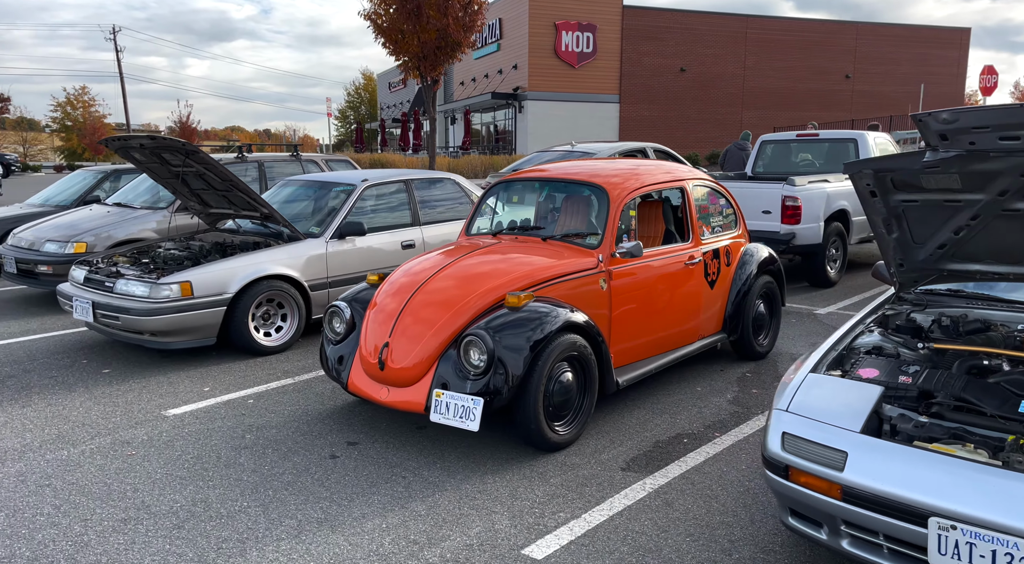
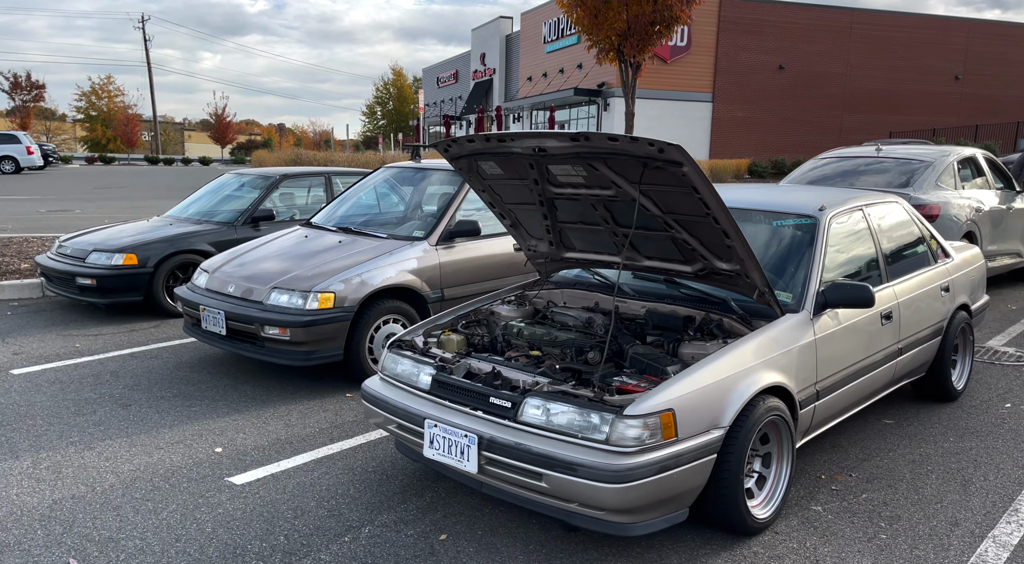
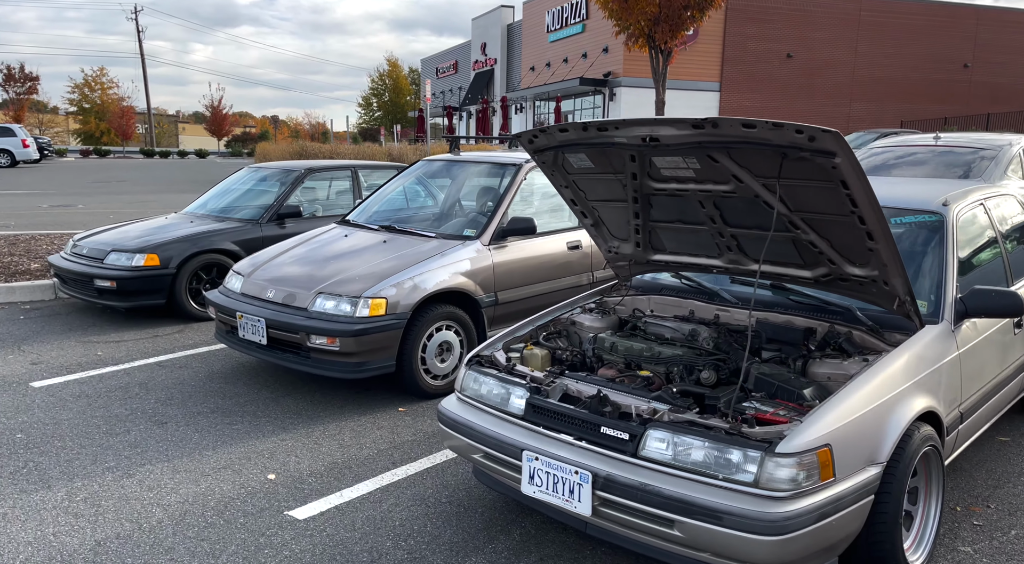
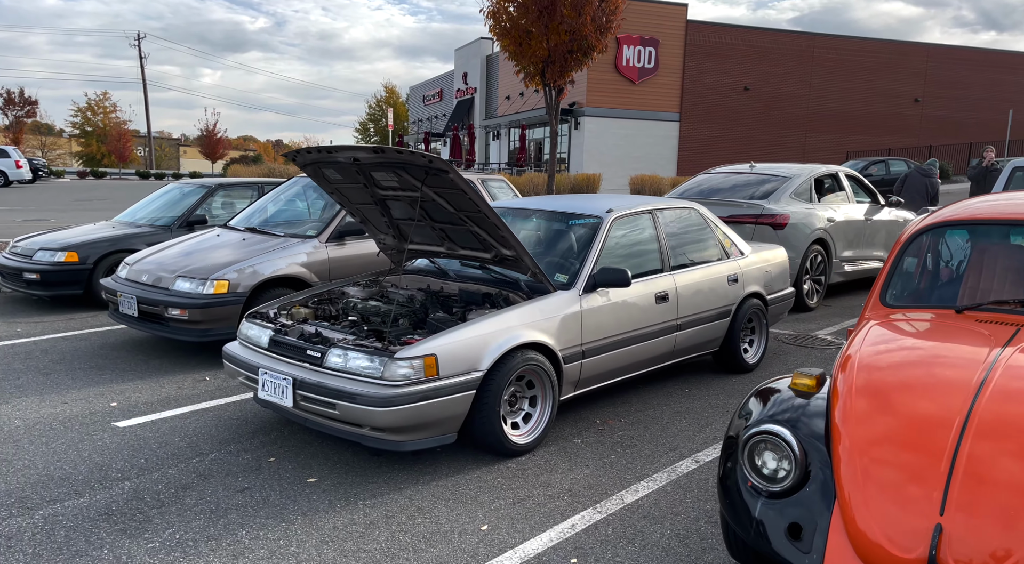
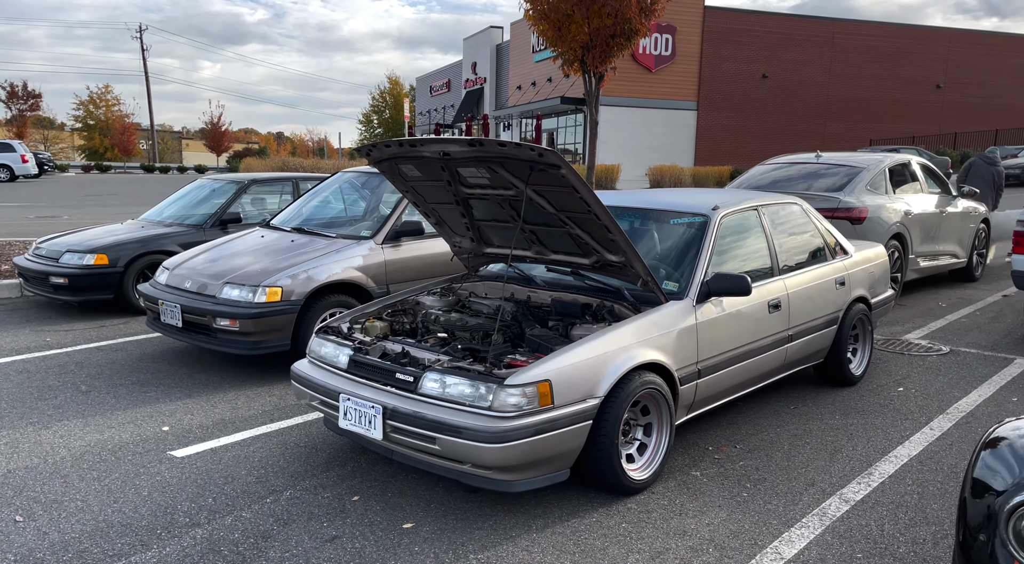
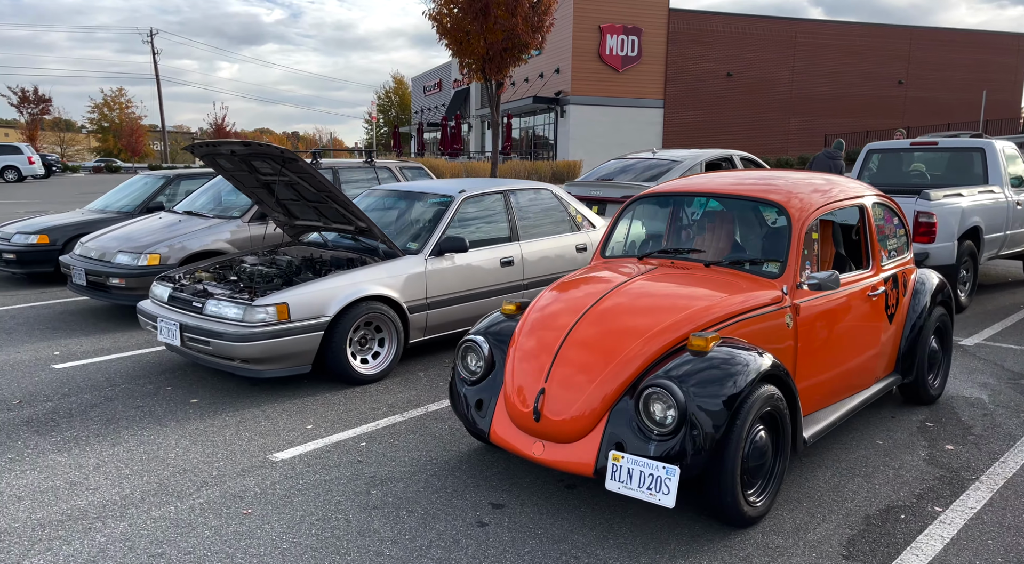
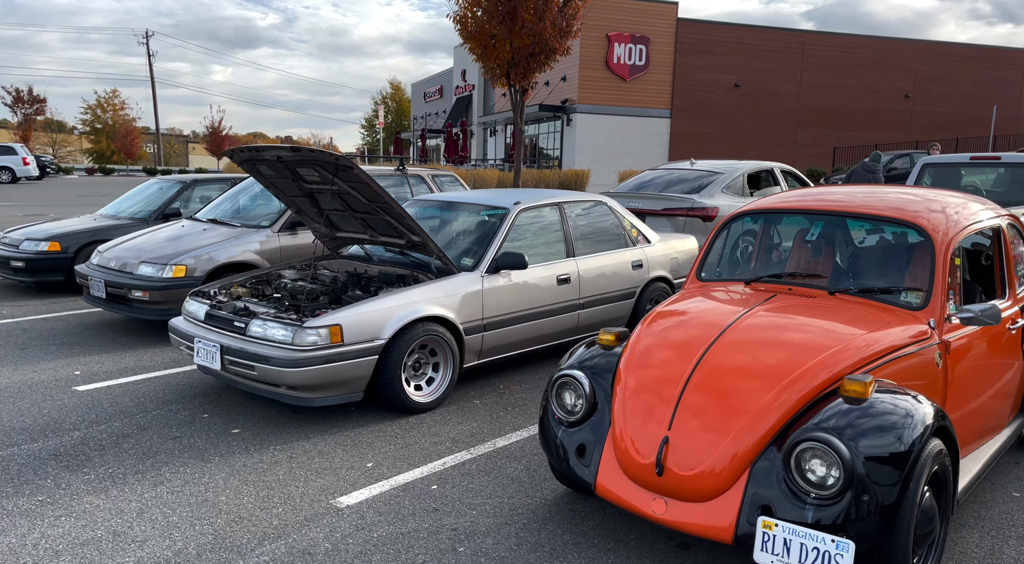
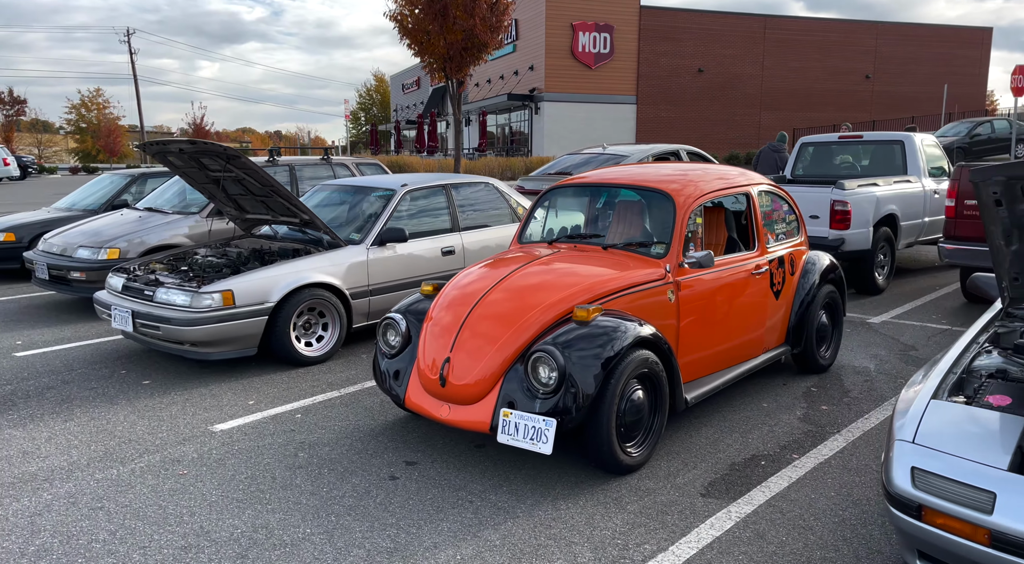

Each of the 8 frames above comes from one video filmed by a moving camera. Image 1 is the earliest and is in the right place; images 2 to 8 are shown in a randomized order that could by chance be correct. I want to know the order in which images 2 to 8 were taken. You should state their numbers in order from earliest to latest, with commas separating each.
8, 6, 7, 4, 5, 2, 3
